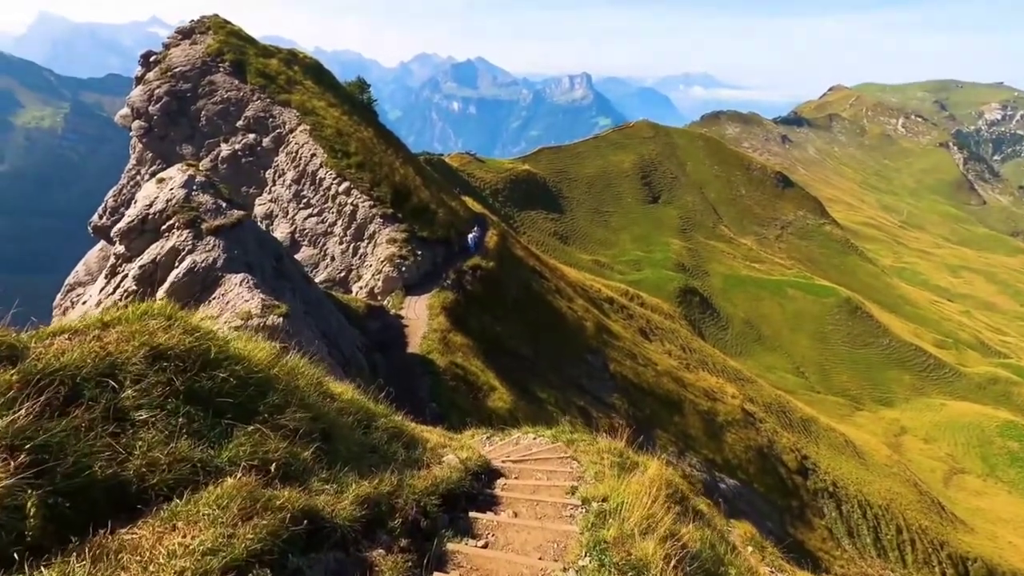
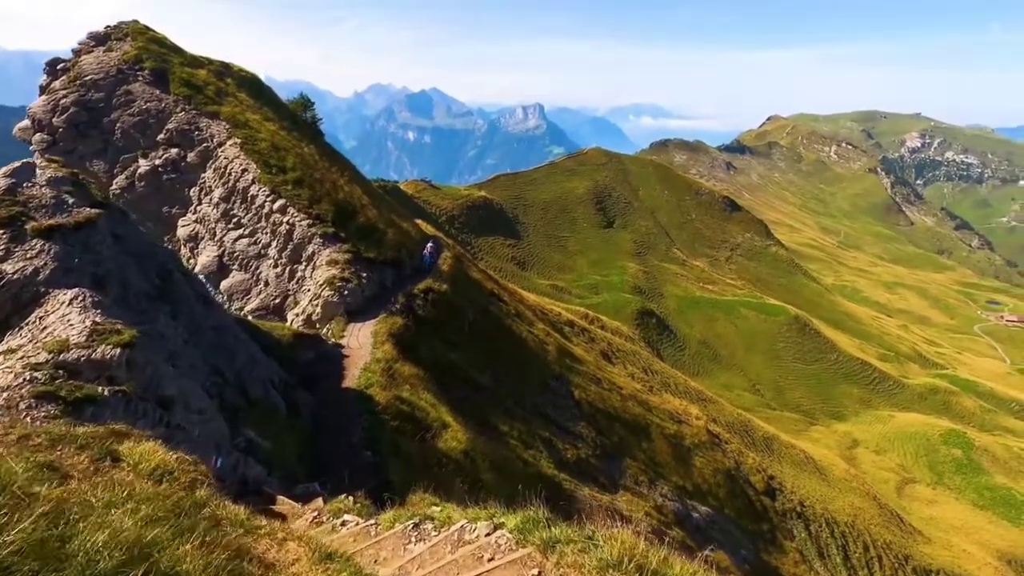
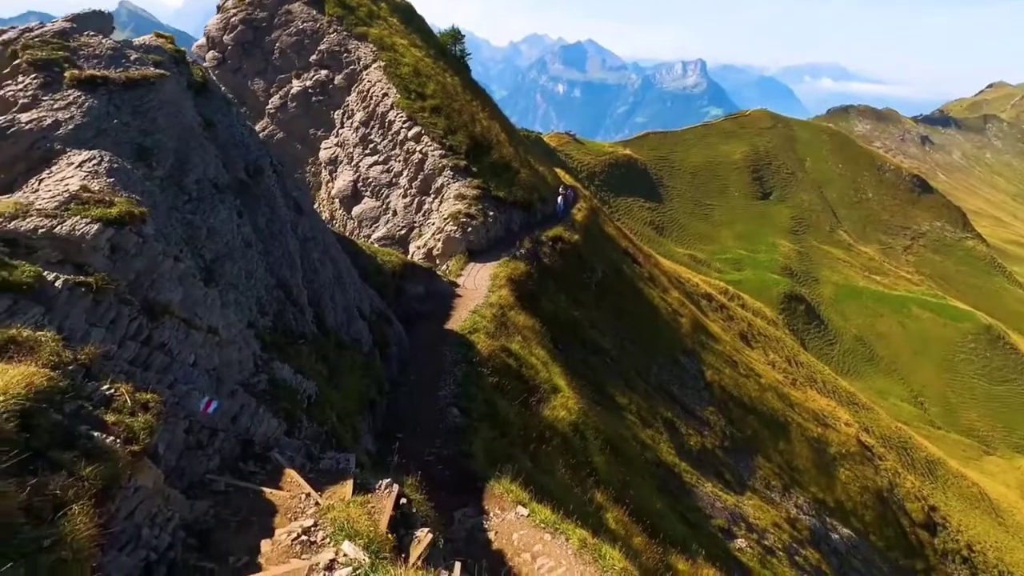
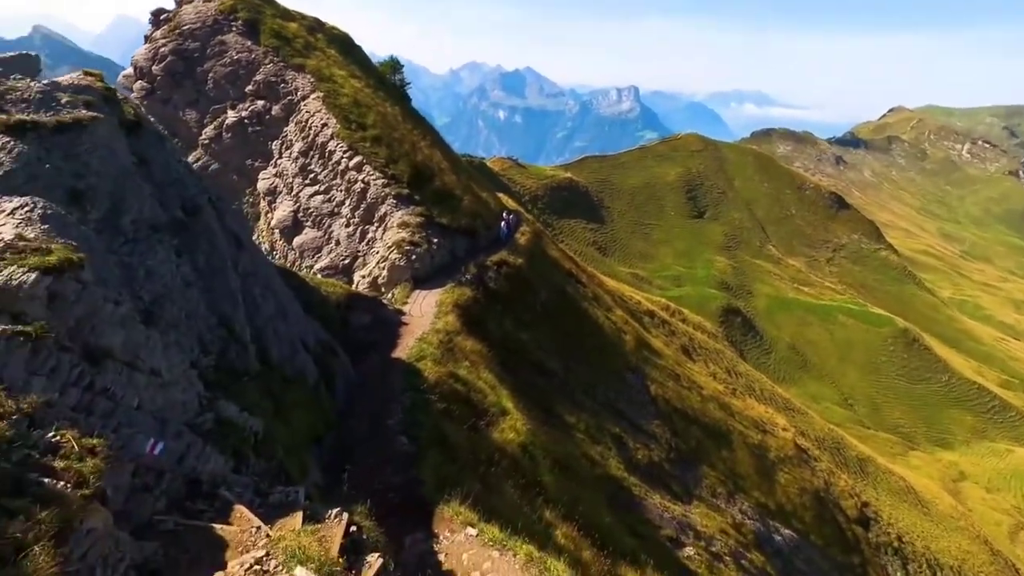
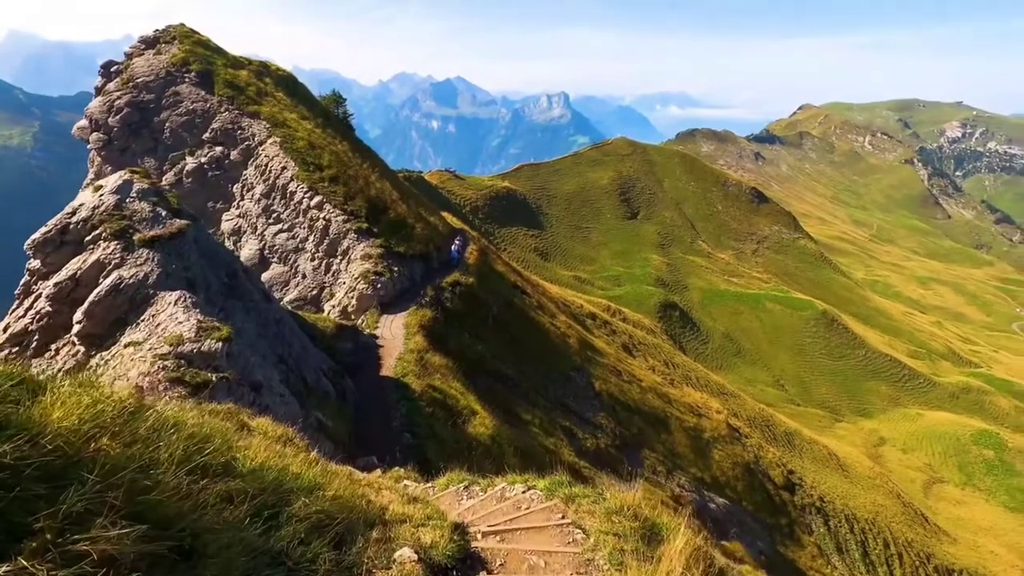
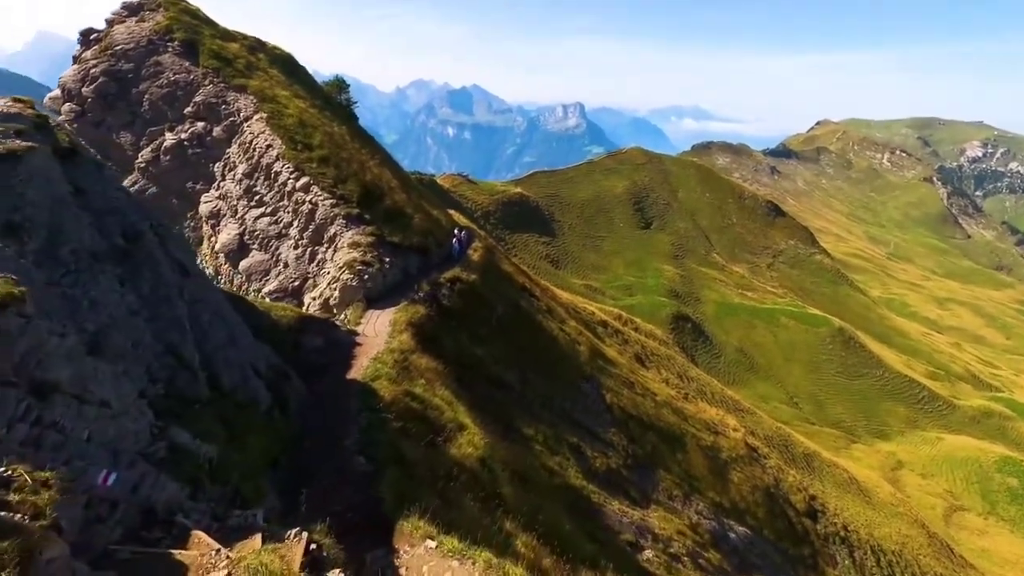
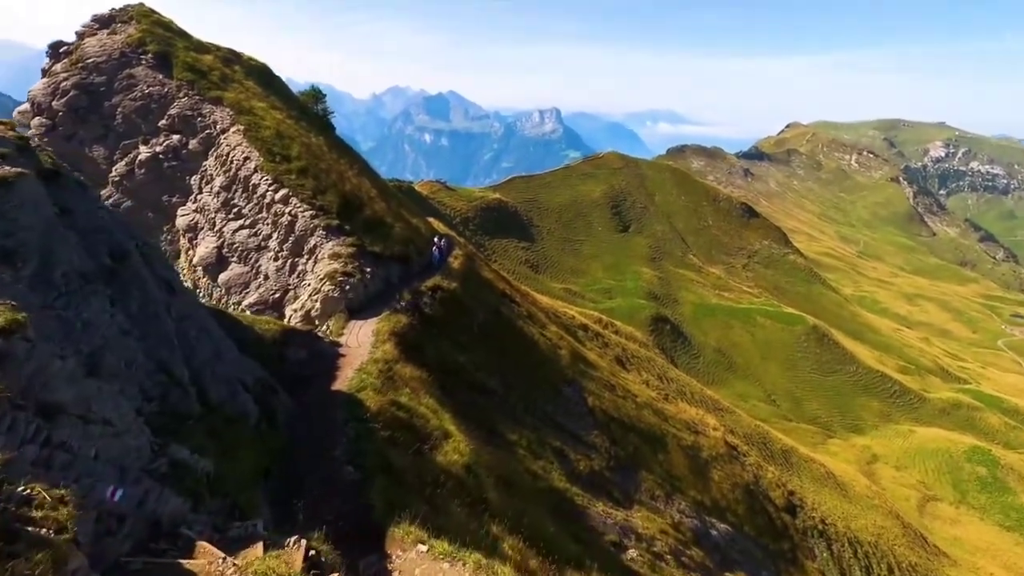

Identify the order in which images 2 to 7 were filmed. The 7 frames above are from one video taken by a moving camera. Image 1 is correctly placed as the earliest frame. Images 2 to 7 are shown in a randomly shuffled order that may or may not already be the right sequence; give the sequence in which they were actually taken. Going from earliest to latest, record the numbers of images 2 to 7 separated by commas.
5, 2, 7, 6, 4, 3
